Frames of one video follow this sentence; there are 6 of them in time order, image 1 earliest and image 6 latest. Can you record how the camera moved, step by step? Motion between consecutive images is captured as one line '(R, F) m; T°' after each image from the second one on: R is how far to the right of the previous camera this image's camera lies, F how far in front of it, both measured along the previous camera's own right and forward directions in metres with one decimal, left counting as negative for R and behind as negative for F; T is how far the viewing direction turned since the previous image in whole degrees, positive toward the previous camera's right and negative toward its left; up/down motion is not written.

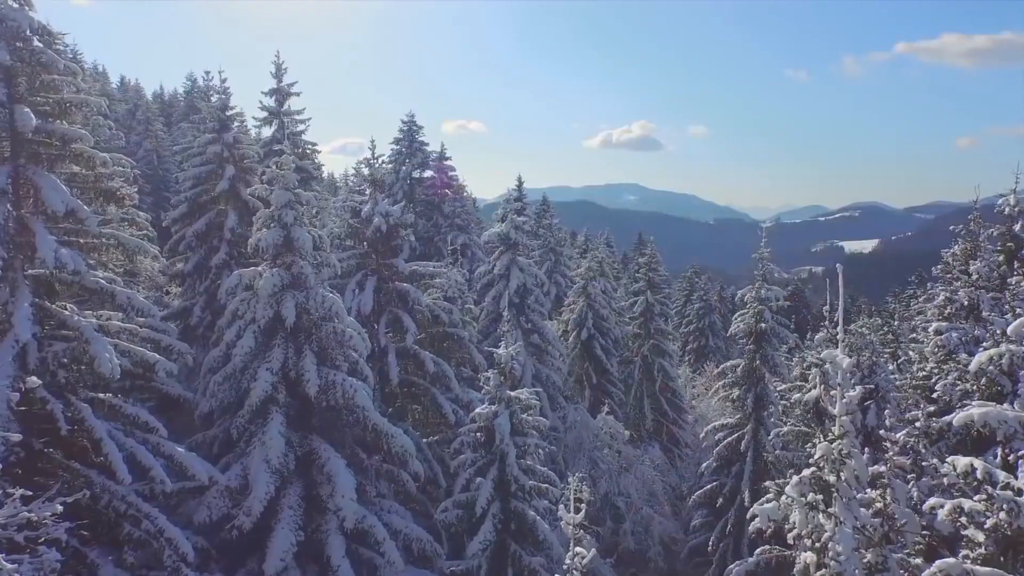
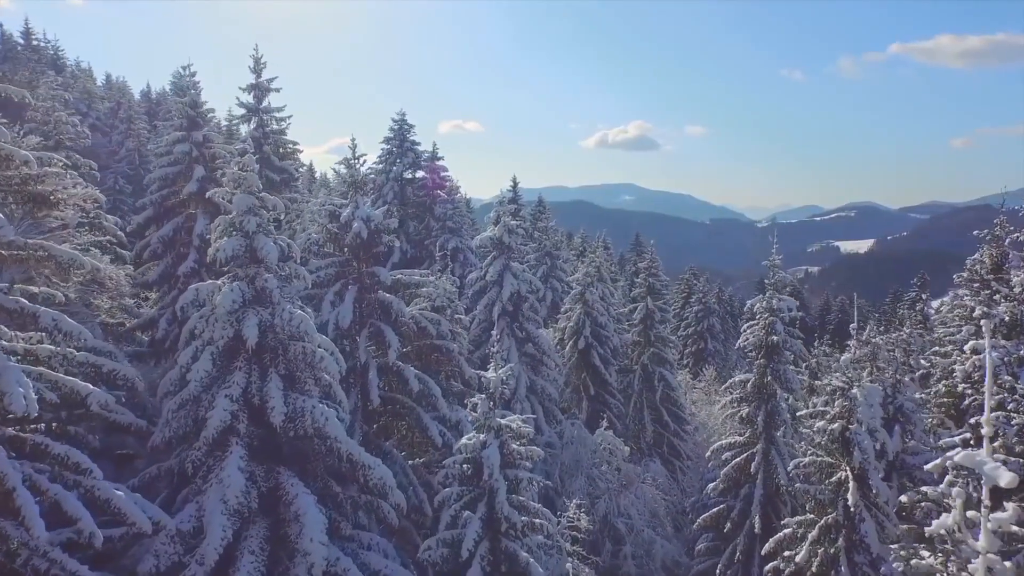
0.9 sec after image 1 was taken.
(+0.1, +1.3) m; 0°
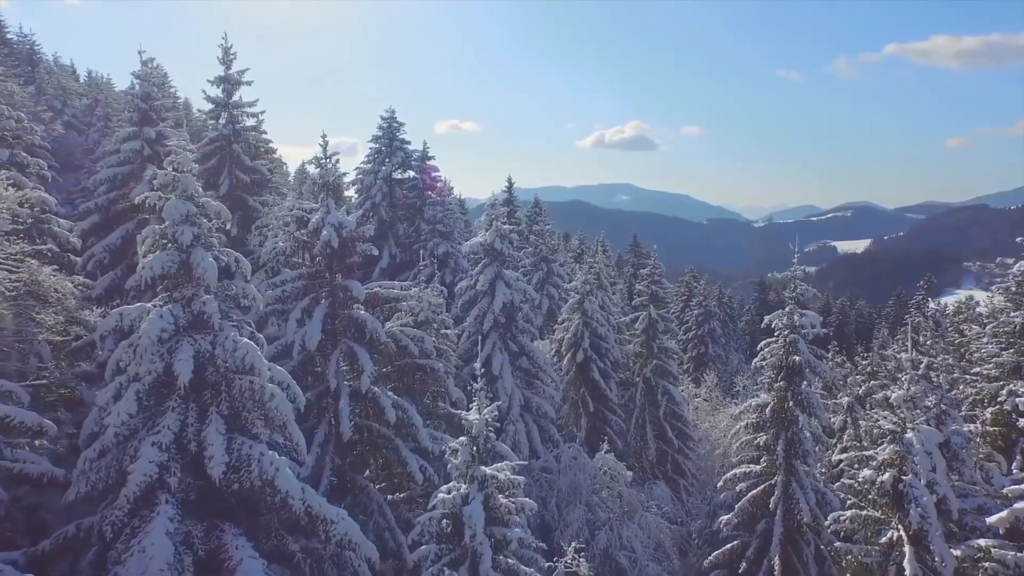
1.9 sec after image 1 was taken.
(+0.1, +1.7) m; 0°
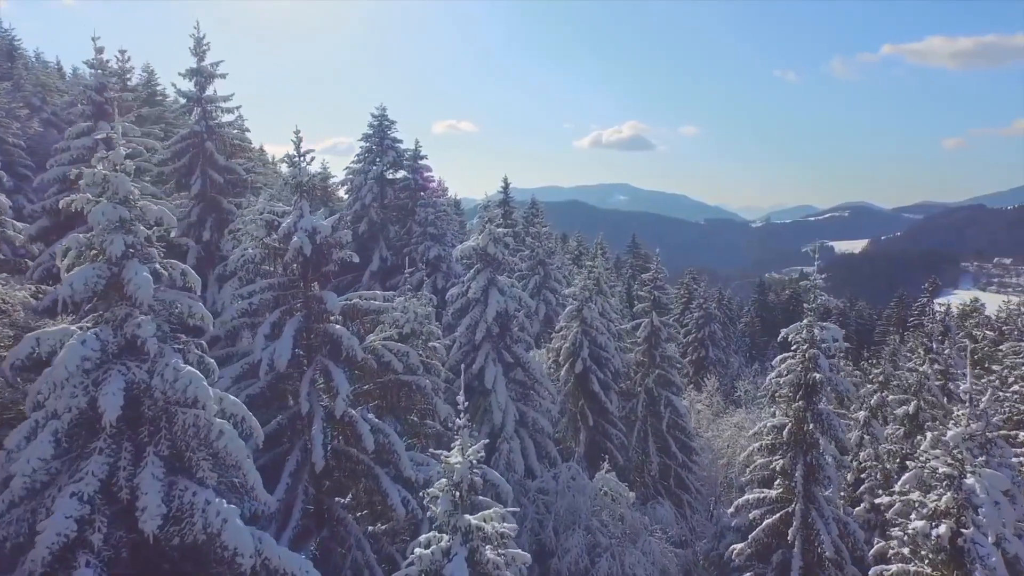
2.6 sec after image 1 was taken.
(+0.1, +1.3) m; 0°
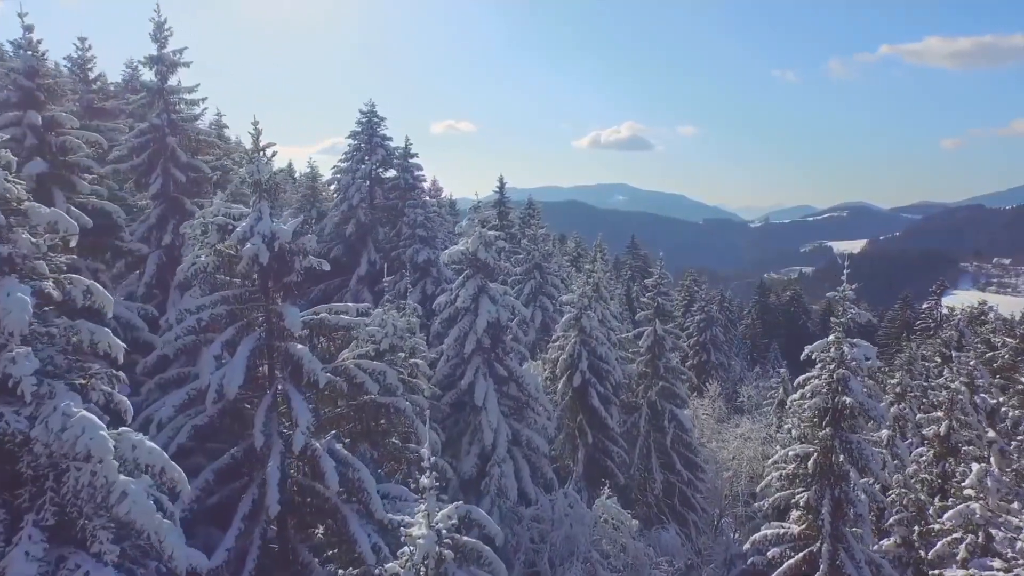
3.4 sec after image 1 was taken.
(+0.1, +1.6) m; 0°
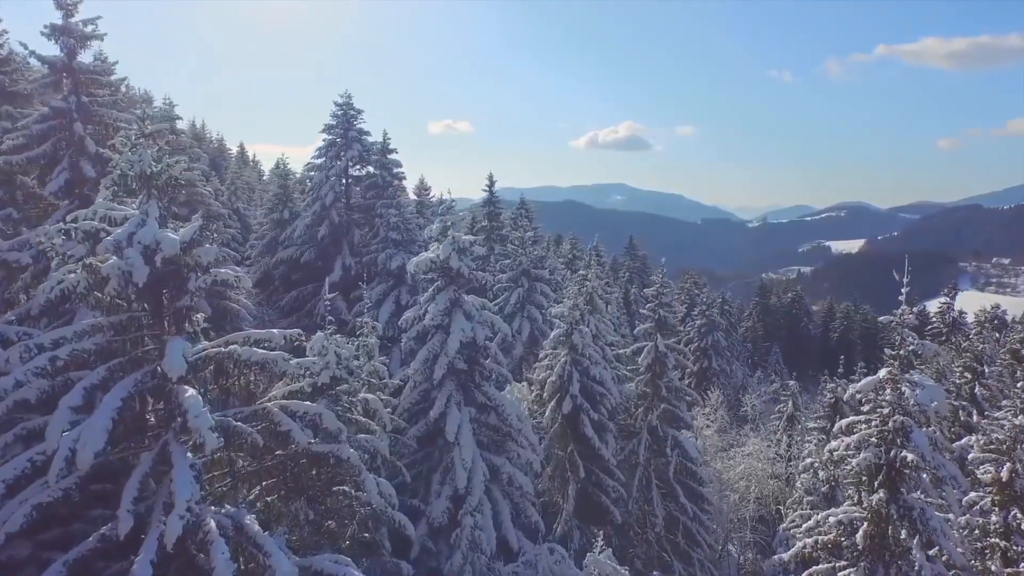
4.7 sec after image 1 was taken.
(+0.4, +2.6) m; 0°
